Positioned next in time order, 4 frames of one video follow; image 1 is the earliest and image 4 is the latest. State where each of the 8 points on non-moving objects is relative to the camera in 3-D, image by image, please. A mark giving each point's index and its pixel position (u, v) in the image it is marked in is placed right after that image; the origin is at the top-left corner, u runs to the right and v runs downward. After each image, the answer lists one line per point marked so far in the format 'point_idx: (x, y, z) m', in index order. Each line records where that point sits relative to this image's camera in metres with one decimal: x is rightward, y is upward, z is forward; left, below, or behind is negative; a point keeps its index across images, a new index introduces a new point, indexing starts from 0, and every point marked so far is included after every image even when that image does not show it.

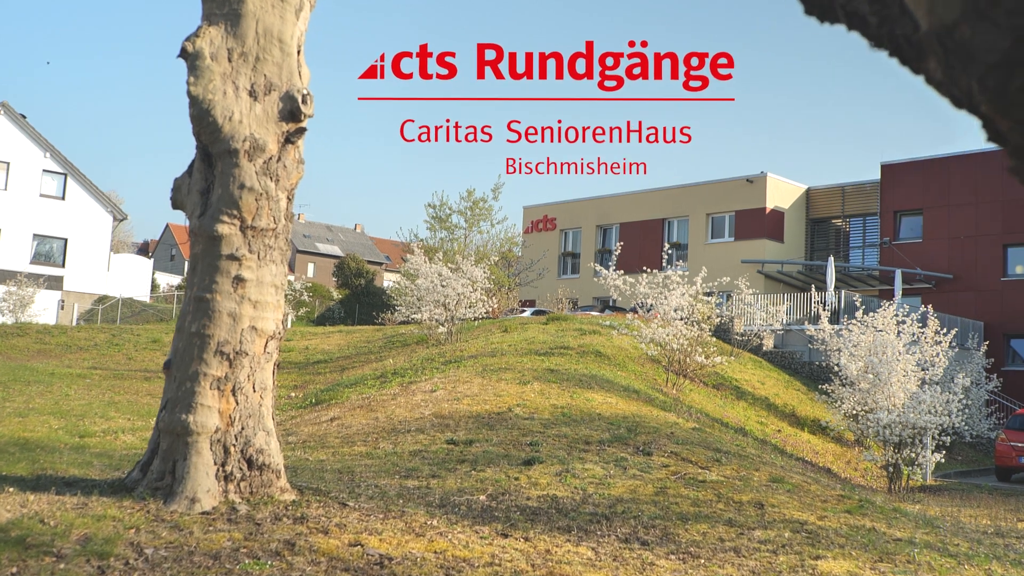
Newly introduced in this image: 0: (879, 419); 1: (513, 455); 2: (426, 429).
0: (+6.8, -2.4, +16.6) m
1: (0.0, -1.8, +9.8) m
2: (-1.1, -1.8, +11.4) m
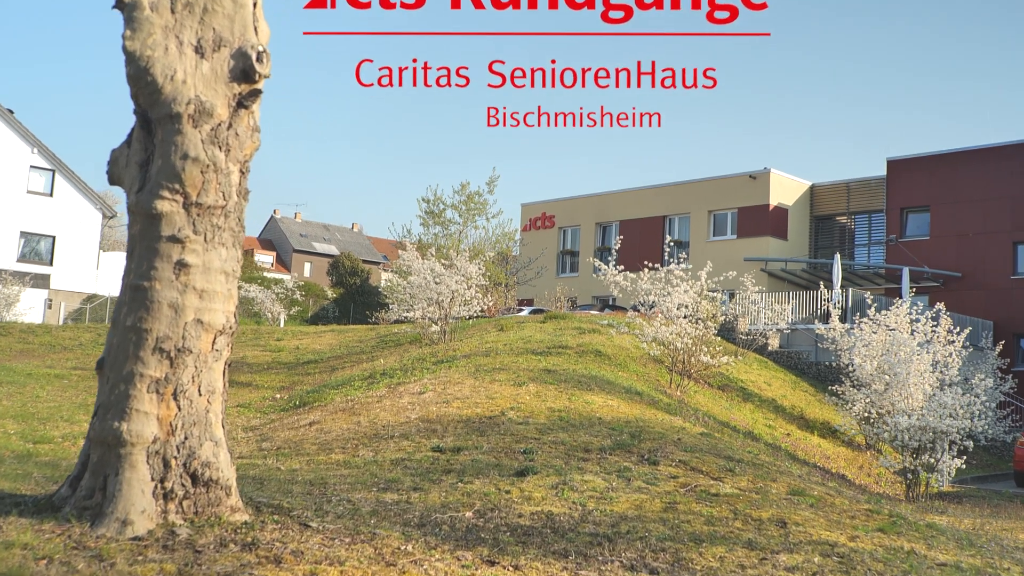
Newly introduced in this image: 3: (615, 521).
0: (+6.7, -2.4, +15.7) m
1: (-0.1, -1.7, +8.9) m
2: (-1.2, -1.7, +10.4) m
3: (+0.8, -1.8, +7.1) m
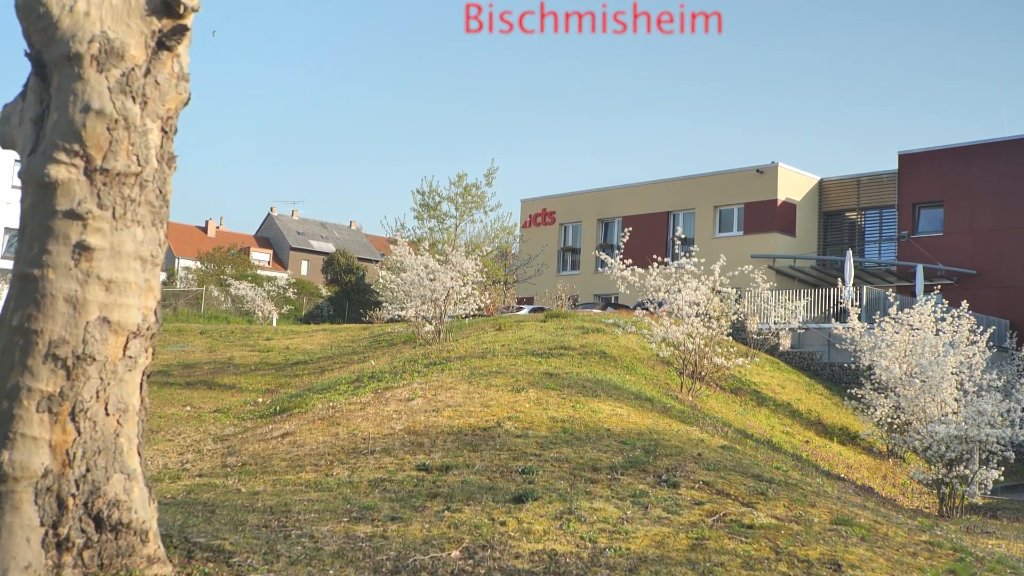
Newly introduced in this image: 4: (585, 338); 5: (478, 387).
0: (+6.7, -2.3, +14.4) m
1: (-0.1, -1.7, +7.6) m
2: (-1.2, -1.6, +9.2) m
3: (+0.8, -1.8, +5.8) m
4: (+1.5, -1.1, +19.2) m
5: (-0.5, -1.4, +12.9) m
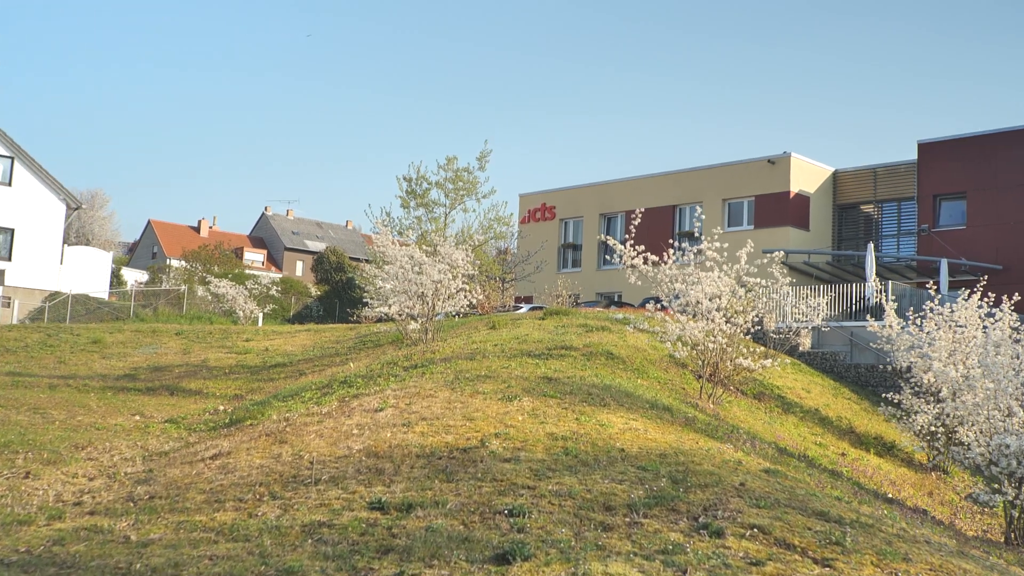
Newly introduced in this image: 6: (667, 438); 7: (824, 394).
0: (+6.6, -2.1, +12.3) m
1: (-0.2, -1.5, +5.5) m
2: (-1.3, -1.5, +7.1) m
3: (+0.7, -1.6, +3.7) m
4: (+1.4, -0.9, +17.0) m
5: (-0.6, -1.3, +10.8) m
6: (+1.5, -1.5, +8.9) m
7: (+6.7, -2.3, +19.1) m
